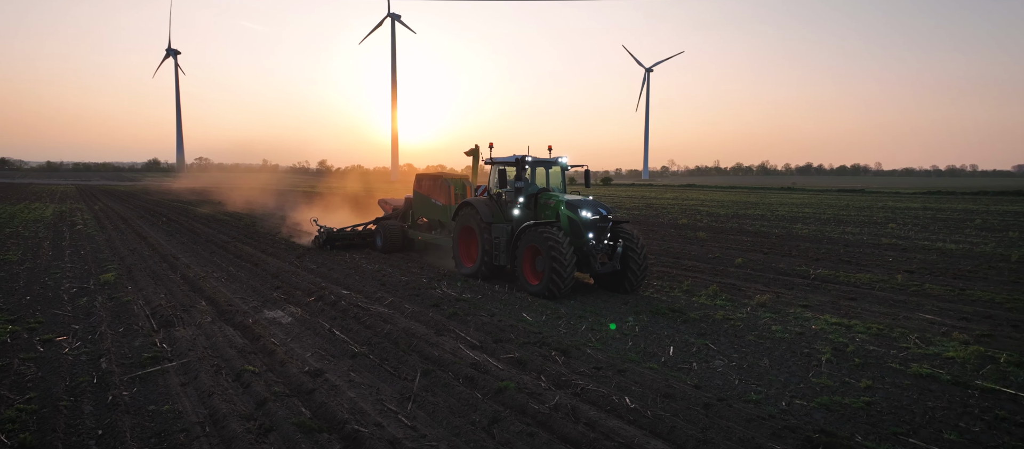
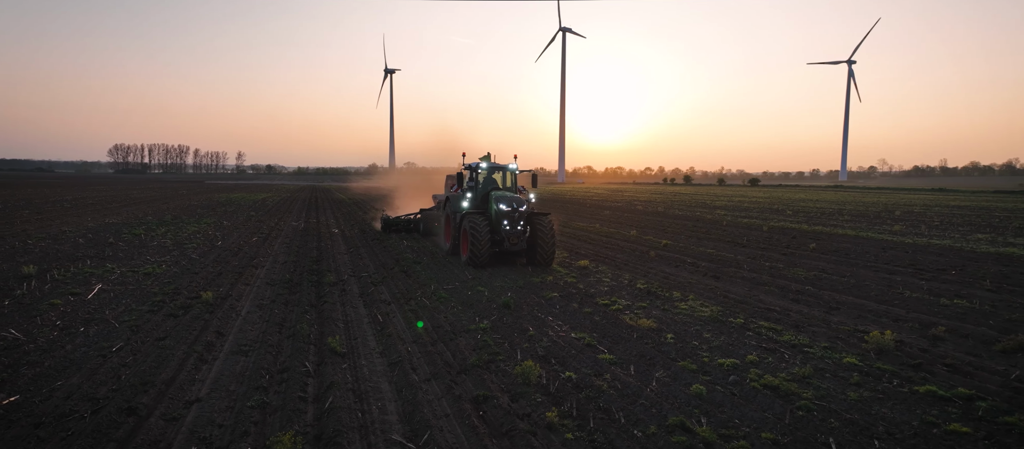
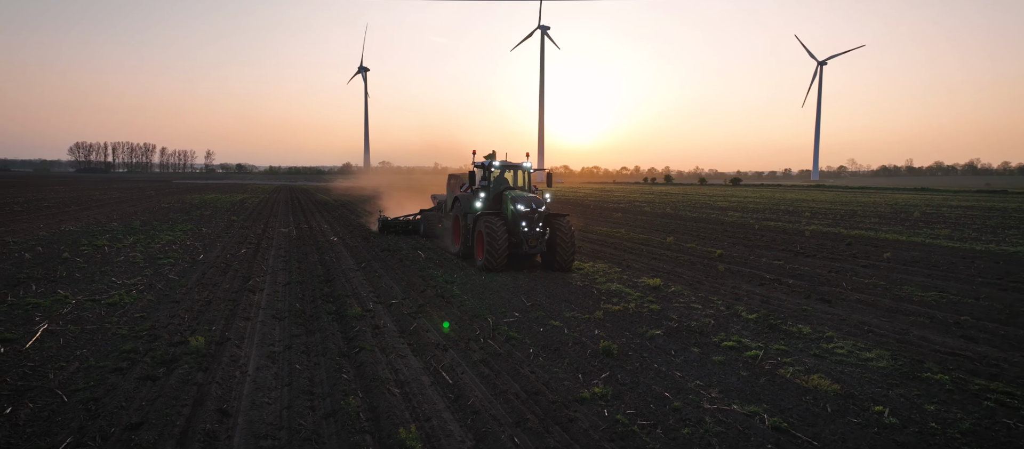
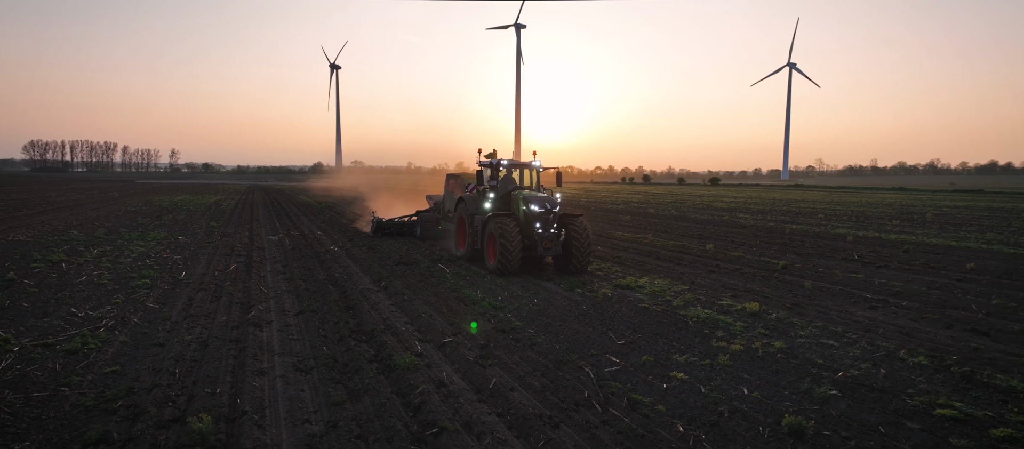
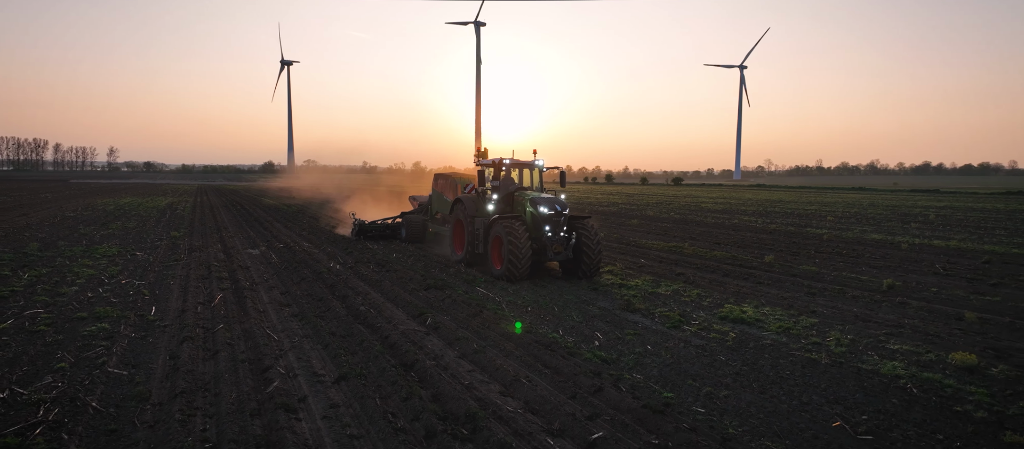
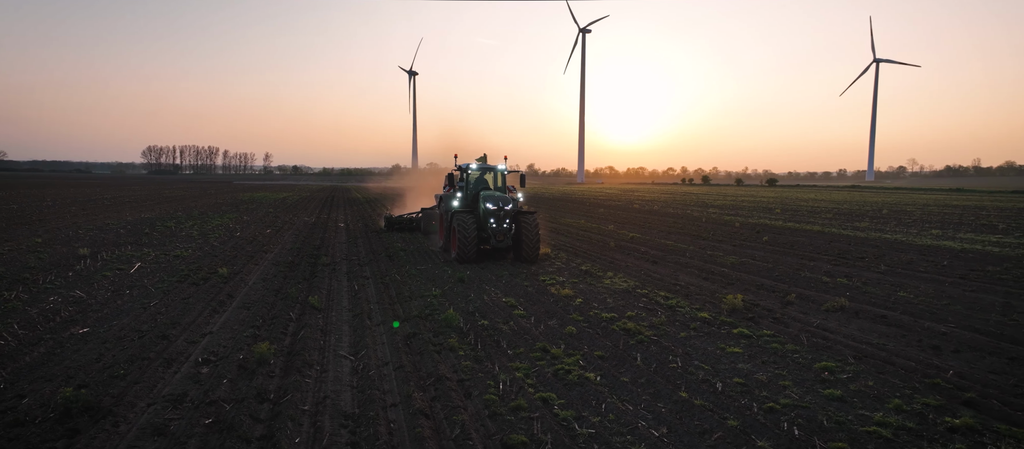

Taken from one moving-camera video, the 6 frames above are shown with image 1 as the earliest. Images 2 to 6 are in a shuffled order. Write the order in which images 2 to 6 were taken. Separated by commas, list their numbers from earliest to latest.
5, 4, 3, 2, 6
